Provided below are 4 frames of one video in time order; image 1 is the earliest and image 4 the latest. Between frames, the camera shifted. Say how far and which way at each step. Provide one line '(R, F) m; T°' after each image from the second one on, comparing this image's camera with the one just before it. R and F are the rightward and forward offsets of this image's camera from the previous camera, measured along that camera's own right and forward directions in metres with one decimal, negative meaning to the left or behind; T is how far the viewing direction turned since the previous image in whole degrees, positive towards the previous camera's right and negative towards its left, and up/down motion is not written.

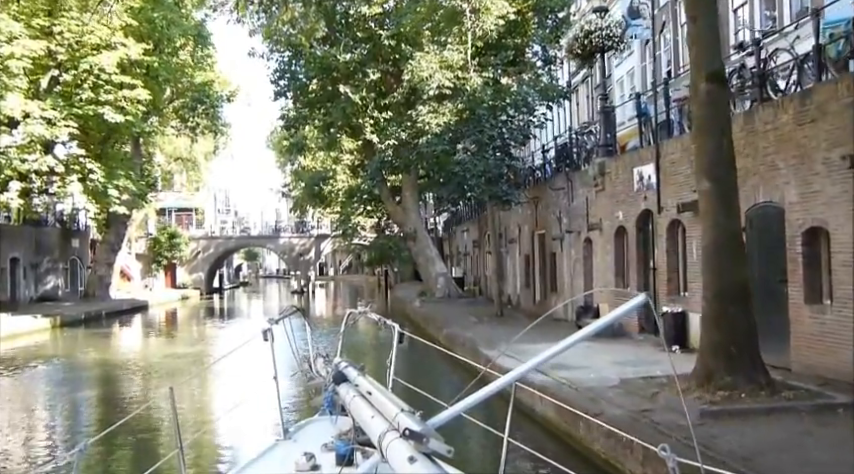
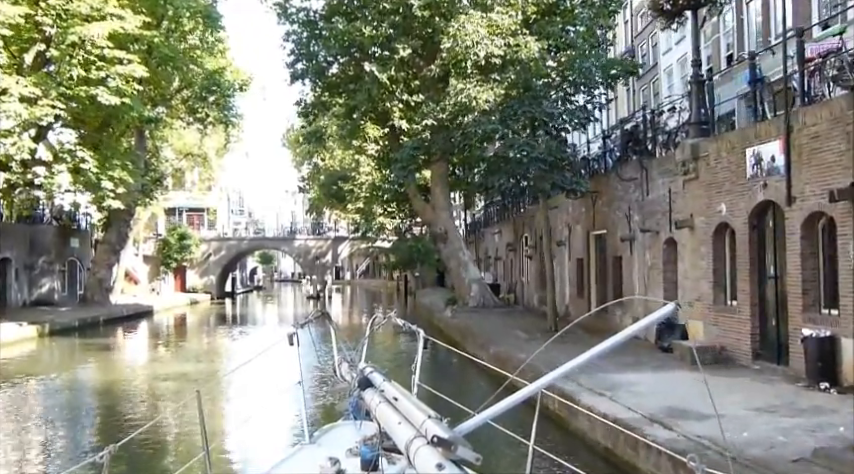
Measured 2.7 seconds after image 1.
(-0.6, +3.6) m; -1°
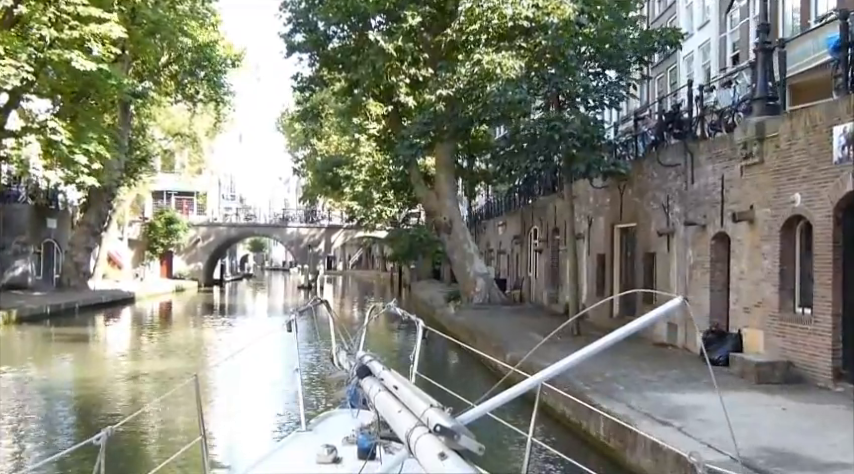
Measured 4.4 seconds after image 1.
(-0.3, +2.2) m; +1°
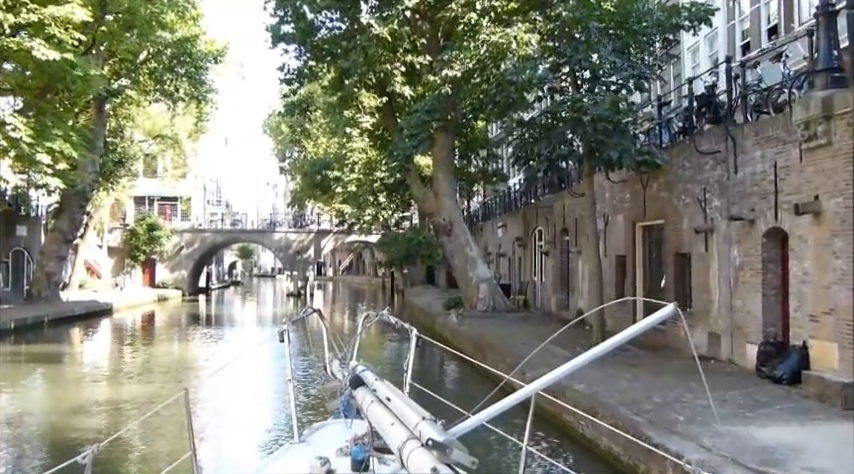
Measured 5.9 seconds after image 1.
(-0.3, +2.0) m; +1°
